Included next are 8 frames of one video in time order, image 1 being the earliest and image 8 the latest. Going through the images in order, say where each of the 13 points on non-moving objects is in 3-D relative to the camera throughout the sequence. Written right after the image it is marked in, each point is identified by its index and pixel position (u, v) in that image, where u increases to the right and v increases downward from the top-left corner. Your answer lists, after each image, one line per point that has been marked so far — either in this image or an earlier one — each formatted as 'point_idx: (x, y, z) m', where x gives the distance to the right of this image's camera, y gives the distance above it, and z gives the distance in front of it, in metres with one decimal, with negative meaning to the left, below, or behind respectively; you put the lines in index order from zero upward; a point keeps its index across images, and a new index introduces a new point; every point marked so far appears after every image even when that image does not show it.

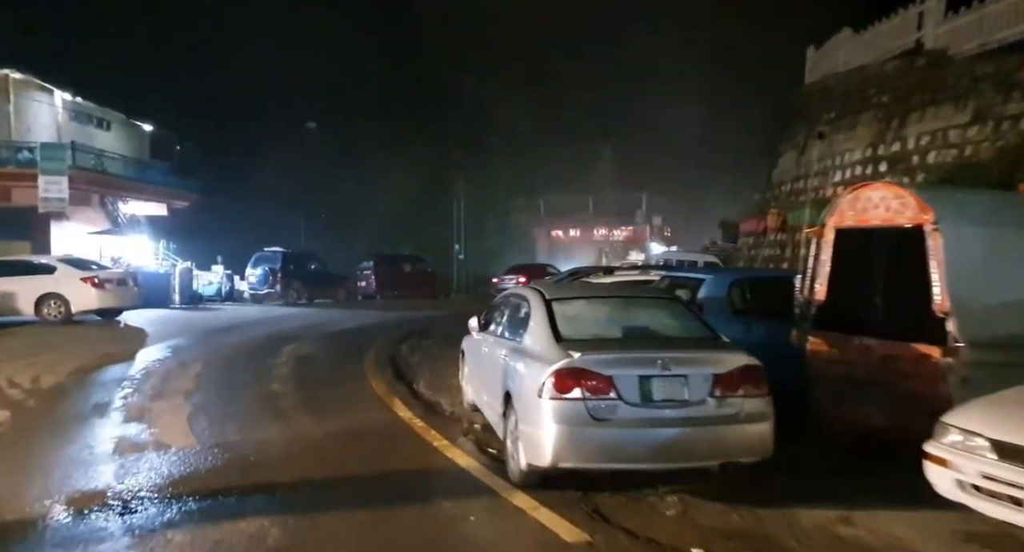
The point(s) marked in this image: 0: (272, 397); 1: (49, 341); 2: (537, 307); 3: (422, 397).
0: (-2.5, -1.3, +7.7) m
1: (-8.7, -1.3, +13.7) m
2: (+0.2, -0.2, +4.7) m
3: (-0.9, -1.3, +7.7) m
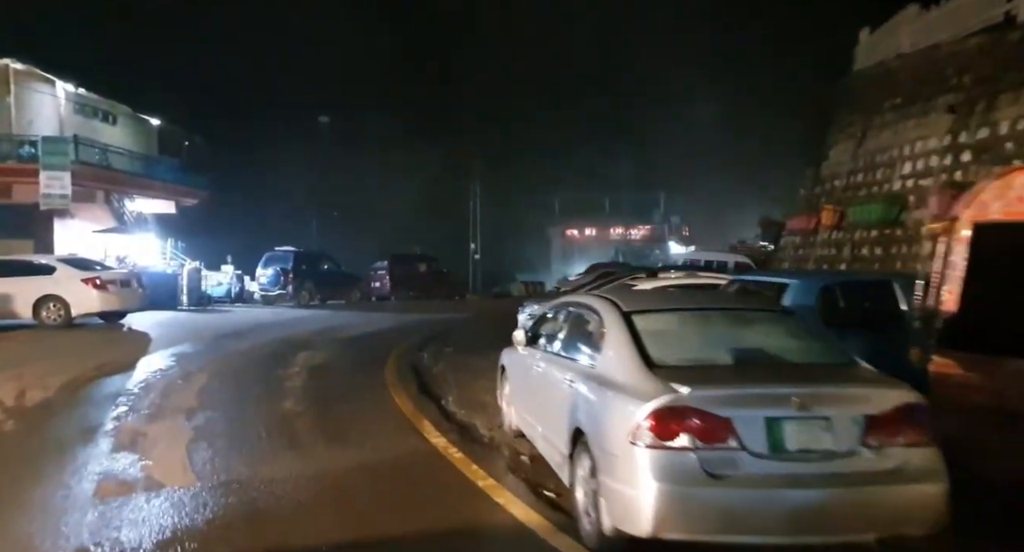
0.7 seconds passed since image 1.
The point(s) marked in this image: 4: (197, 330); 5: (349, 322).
0: (-2.1, -1.3, +6.8) m
1: (-8.2, -1.3, +12.9) m
2: (+0.5, -0.2, +3.8) m
3: (-0.5, -1.3, +6.7) m
4: (-7.4, -1.3, +17.2) m
5: (-4.3, -1.3, +19.0) m
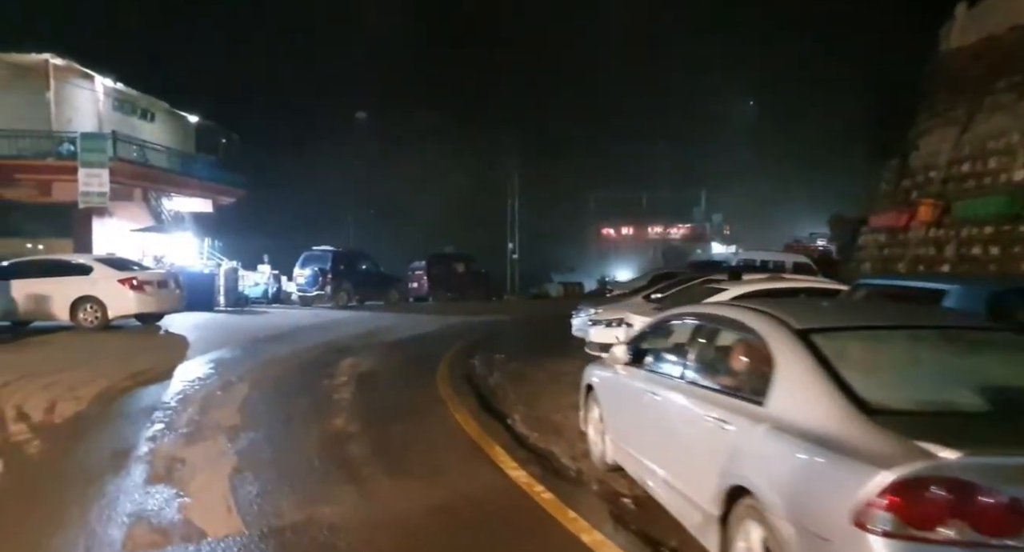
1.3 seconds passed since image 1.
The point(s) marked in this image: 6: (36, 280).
0: (-1.5, -1.4, +6.0) m
1: (-7.3, -1.3, +12.4) m
2: (+1.1, -0.3, +2.9) m
3: (+0.1, -1.4, +5.9) m
4: (-6.3, -1.4, +16.6) m
5: (-3.1, -1.3, +18.3) m
6: (-10.4, -0.1, +16.0) m
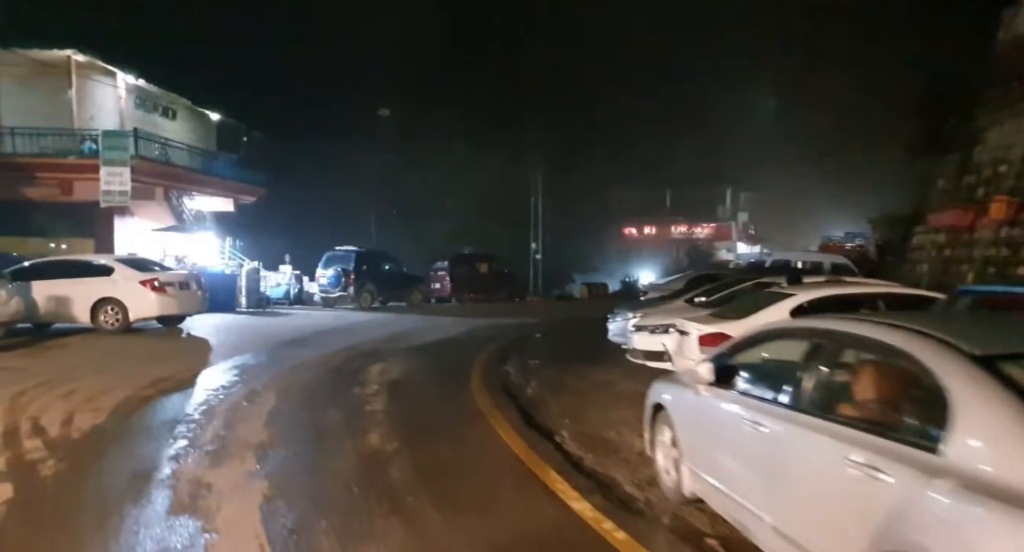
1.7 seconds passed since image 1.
0: (-1.1, -1.4, +5.5) m
1: (-6.7, -1.3, +12.0) m
2: (+1.4, -0.3, +2.3) m
3: (+0.5, -1.4, +5.4) m
4: (-5.7, -1.4, +16.2) m
5: (-2.4, -1.3, +17.8) m
6: (-9.8, -0.1, +15.7) m
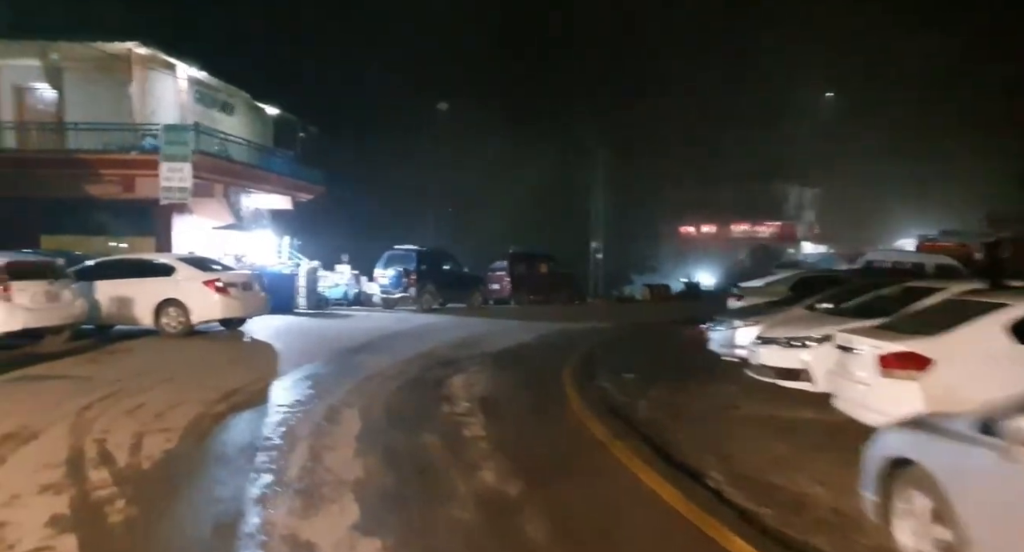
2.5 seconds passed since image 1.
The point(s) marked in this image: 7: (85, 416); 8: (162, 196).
0: (-0.1, -1.5, +4.5) m
1: (-5.4, -1.4, +11.3) m
2: (+2.2, -0.4, +1.2) m
3: (+1.5, -1.5, +4.2) m
4: (-4.0, -1.4, +15.5) m
5: (-0.7, -1.4, +16.9) m
6: (-8.2, -0.1, +15.1) m
7: (-4.5, -1.5, +7.8) m
8: (-9.3, +2.1, +19.4) m
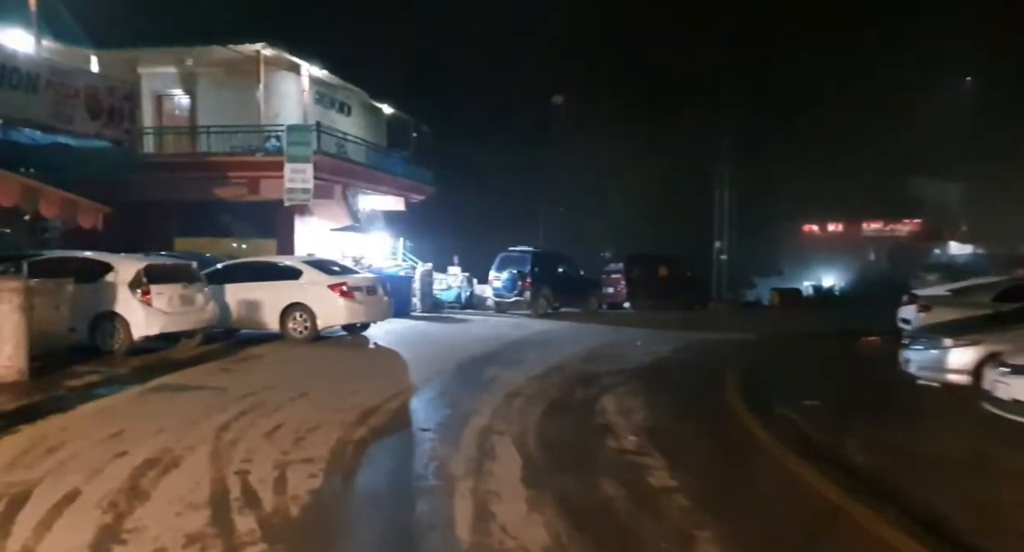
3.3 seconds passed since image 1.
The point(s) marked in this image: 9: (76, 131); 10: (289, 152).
0: (+1.2, -1.6, +3.3) m
1: (-3.2, -1.5, +10.8) m
2: (+3.0, -0.6, -0.3) m
3: (+2.7, -1.6, +2.9) m
4: (-1.3, -1.5, +14.7) m
5: (+2.2, -1.5, +15.7) m
6: (-5.5, -0.2, +14.9) m
7: (-2.8, -1.6, +7.2) m
8: (-6.0, +2.1, +19.3) m
9: (-9.4, +3.2, +15.8) m
10: (-6.0, +3.3, +19.6) m
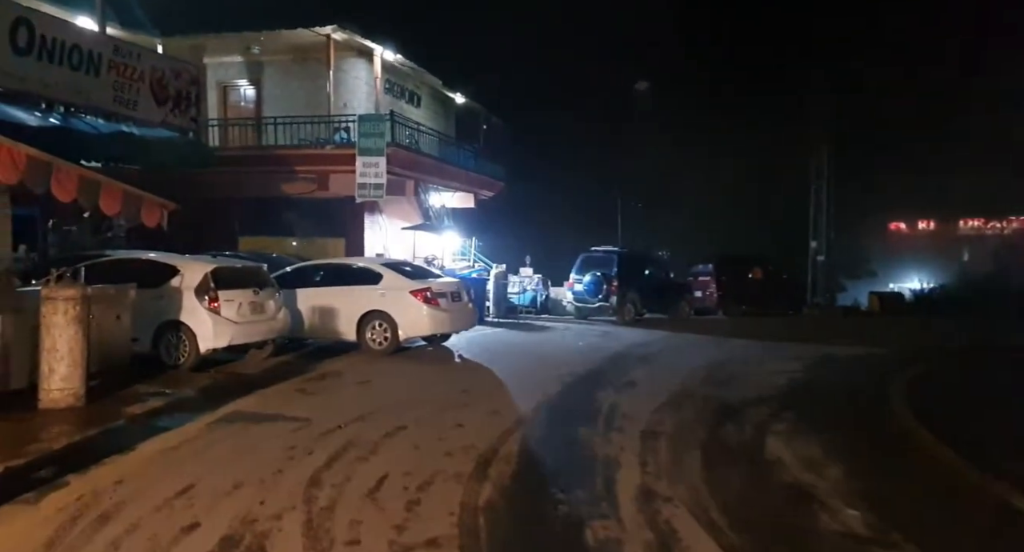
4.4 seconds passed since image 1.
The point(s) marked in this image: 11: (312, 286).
0: (+2.2, -1.8, +1.5) m
1: (-1.6, -1.6, +9.2) m
2: (+3.8, -0.8, -2.3) m
3: (+3.7, -1.8, +0.9) m
4: (+0.5, -1.6, +13.0) m
5: (+4.1, -1.6, +13.7) m
6: (-3.6, -0.2, +13.5) m
7: (-1.5, -1.7, +5.6) m
8: (-3.8, +2.0, +17.9) m
9: (-7.4, +3.2, +14.6) m
10: (-3.8, +3.3, +18.1) m
11: (-3.8, -0.2, +13.8) m
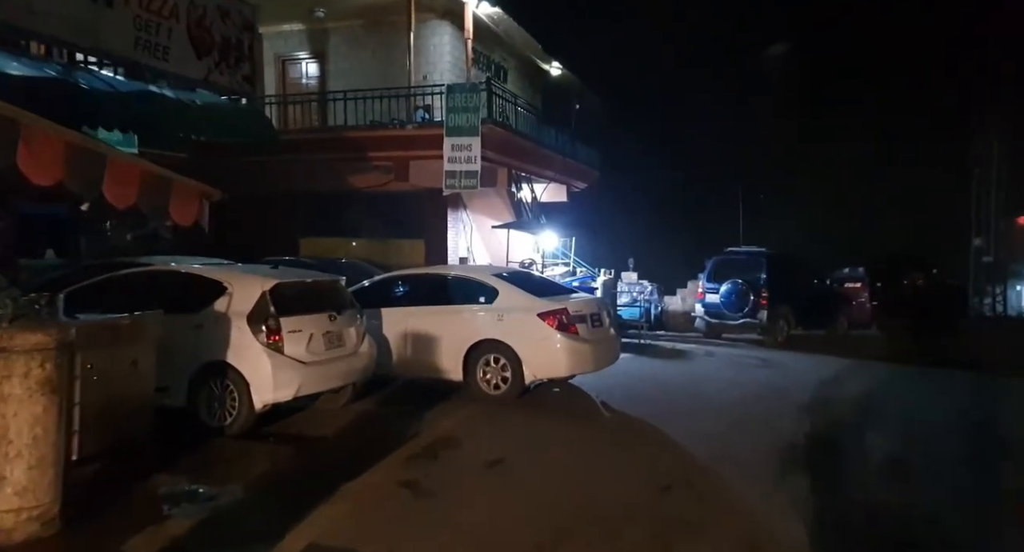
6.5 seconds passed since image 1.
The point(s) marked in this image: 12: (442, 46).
0: (+3.6, -2.1, -2.5) m
1: (+0.4, -1.8, +5.5) m
2: (+5.0, -1.0, -6.3) m
3: (+5.1, -2.1, -3.2) m
4: (+2.7, -1.8, +9.1) m
5: (+6.3, -1.8, +9.6) m
6: (-1.3, -0.5, +9.9) m
7: (+0.2, -2.0, +1.8) m
8: (-1.3, +1.8, +14.3) m
9: (-5.1, +3.0, +11.2) m
10: (-1.2, +3.1, +14.5) m
11: (-1.6, -0.4, +10.2) m
12: (-1.7, +5.4, +17.3) m
